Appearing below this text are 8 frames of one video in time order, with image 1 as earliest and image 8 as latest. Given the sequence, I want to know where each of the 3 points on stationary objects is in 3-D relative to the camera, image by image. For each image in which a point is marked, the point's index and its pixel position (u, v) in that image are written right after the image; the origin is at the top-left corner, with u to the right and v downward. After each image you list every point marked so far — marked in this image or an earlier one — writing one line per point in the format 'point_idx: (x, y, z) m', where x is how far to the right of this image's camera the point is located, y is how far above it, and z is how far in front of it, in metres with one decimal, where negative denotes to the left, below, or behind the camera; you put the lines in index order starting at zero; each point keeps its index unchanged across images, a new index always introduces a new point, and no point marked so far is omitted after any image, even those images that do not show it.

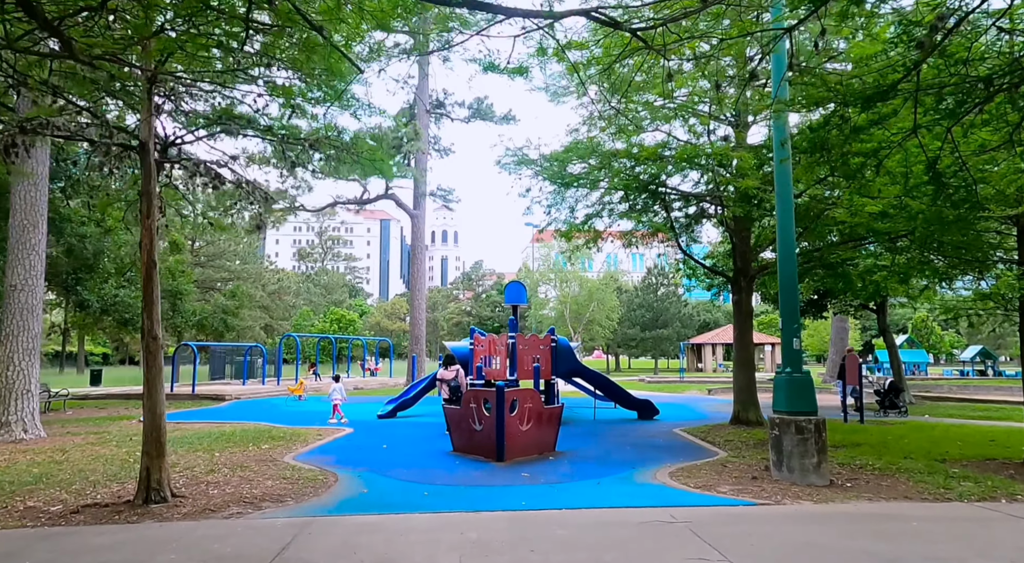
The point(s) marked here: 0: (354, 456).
0: (-2.3, -2.6, +9.5) m
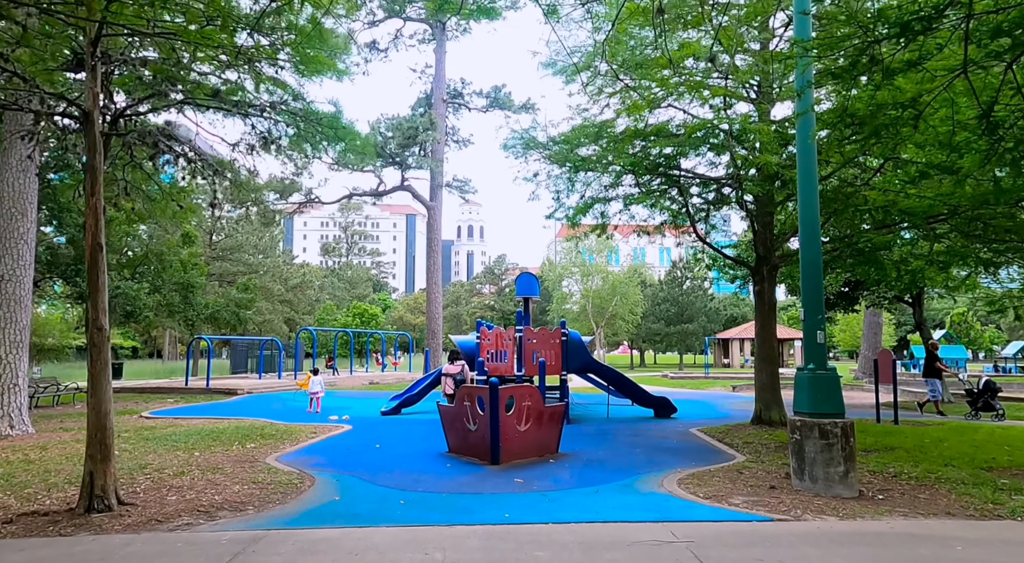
0: (-2.3, -2.4, +8.9) m
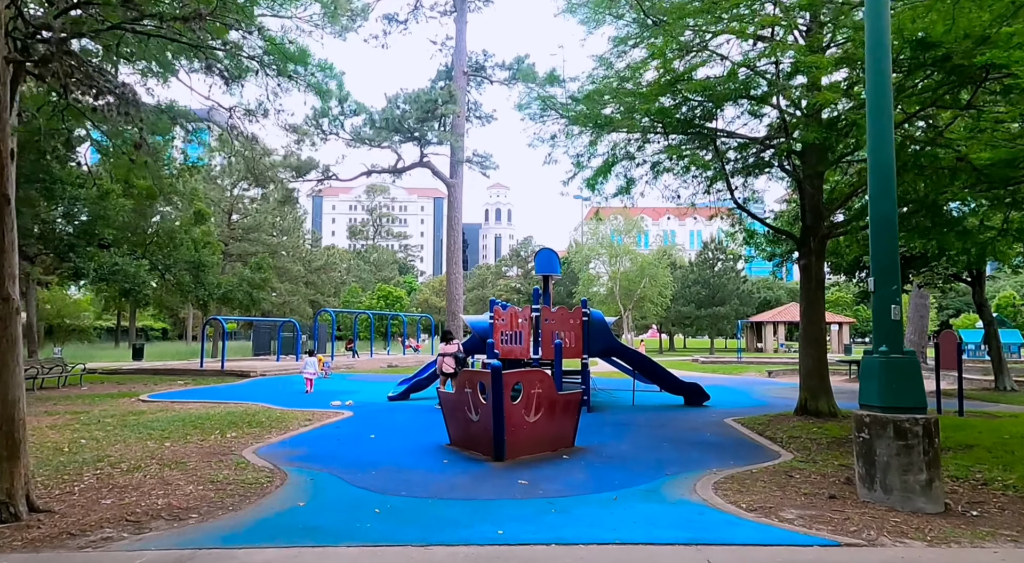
0: (-2.2, -2.0, +7.9) m
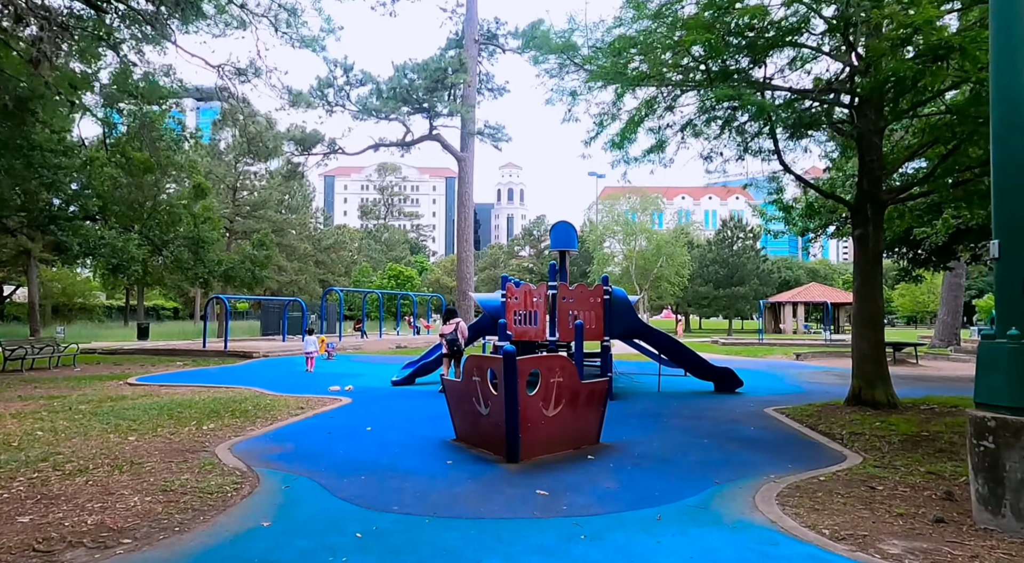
0: (-2.0, -1.7, +6.9) m
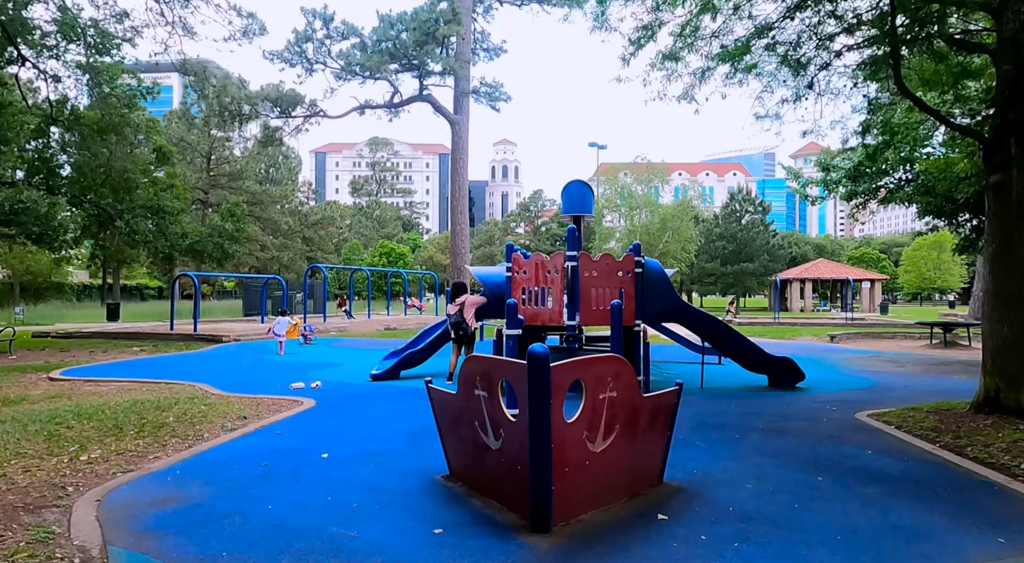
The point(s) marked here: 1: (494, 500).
0: (-1.9, -1.5, +4.5) m
1: (-0.1, -1.4, +4.1) m
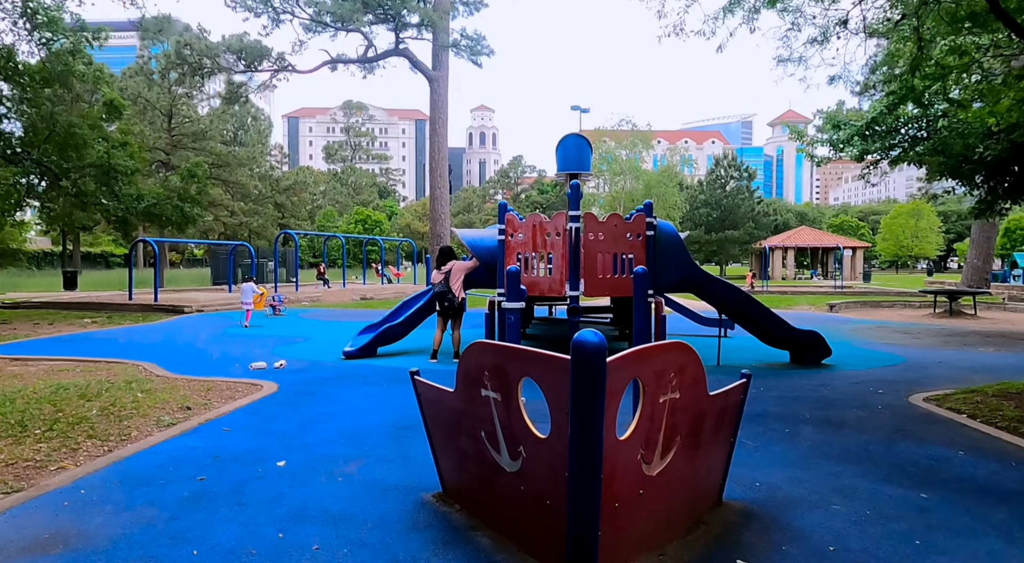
0: (-1.8, -1.2, +3.3) m
1: (0.0, -1.2, +3.0) m
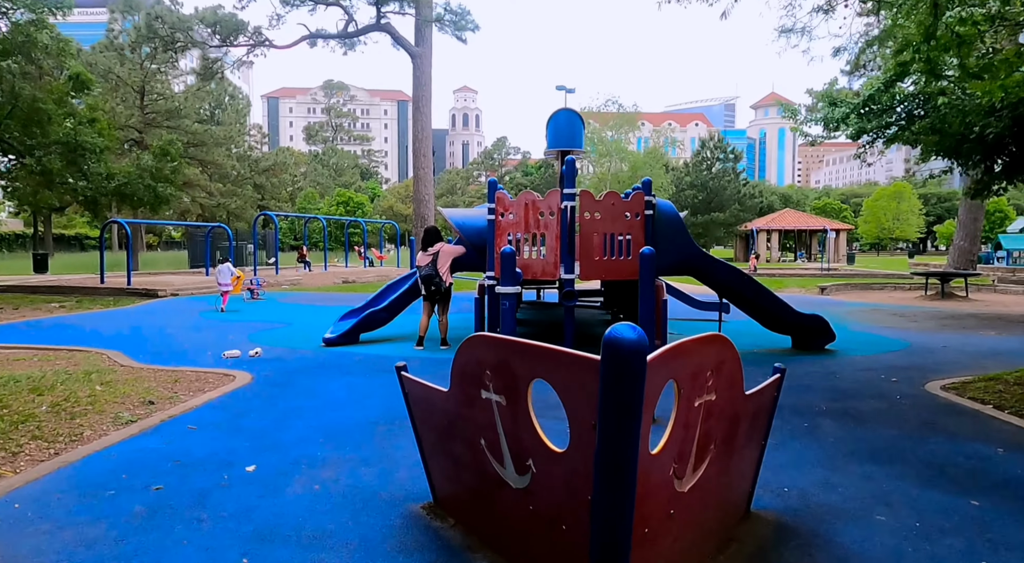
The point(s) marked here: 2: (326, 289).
0: (-1.8, -1.2, +2.9) m
1: (0.0, -1.1, +2.6) m
2: (-5.5, -0.2, +19.3) m
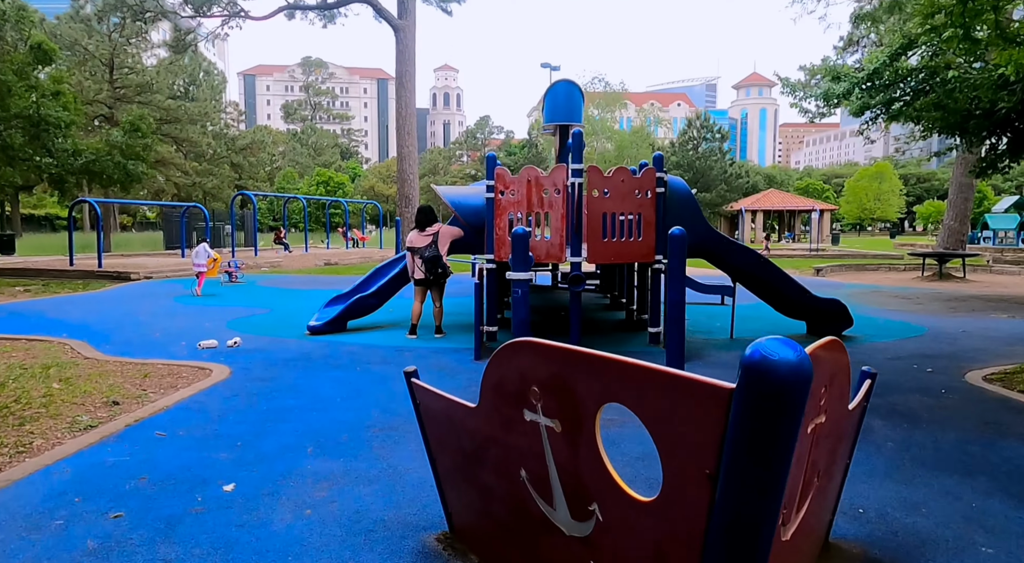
0: (-1.6, -1.1, +2.3) m
1: (+0.2, -1.1, +2.0) m
2: (-5.8, +0.3, +18.6) m
